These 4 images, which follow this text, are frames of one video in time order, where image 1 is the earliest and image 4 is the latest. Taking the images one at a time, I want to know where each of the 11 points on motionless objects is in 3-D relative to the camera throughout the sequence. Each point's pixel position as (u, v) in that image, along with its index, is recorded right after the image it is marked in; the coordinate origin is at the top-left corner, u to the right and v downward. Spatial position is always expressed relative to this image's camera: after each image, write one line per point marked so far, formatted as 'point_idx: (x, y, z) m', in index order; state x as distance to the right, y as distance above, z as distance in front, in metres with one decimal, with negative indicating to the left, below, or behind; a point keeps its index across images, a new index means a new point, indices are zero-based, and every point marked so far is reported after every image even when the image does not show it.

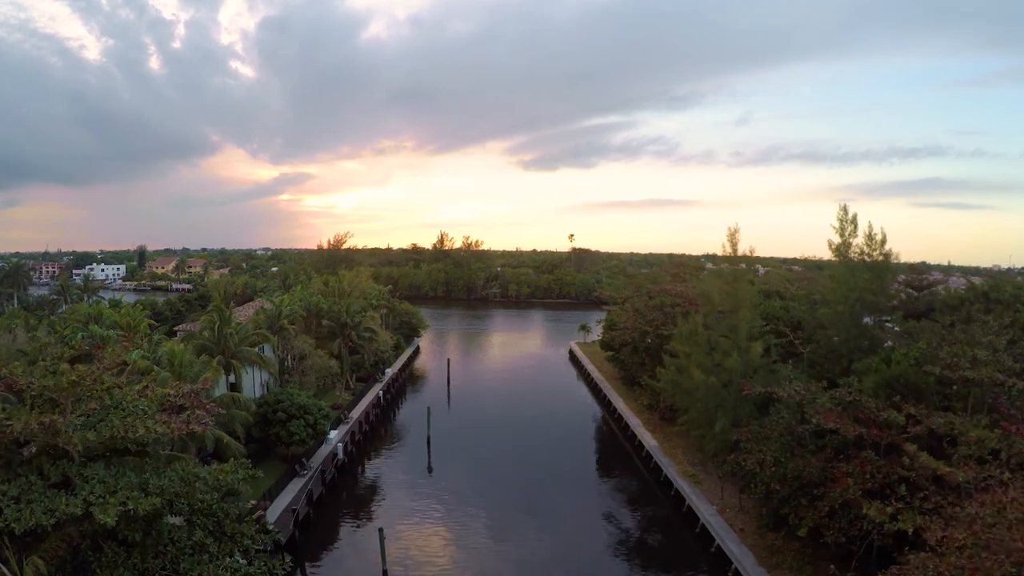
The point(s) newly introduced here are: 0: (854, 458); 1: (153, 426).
0: (+8.1, -4.1, +14.2) m
1: (-6.7, -2.7, +11.1) m
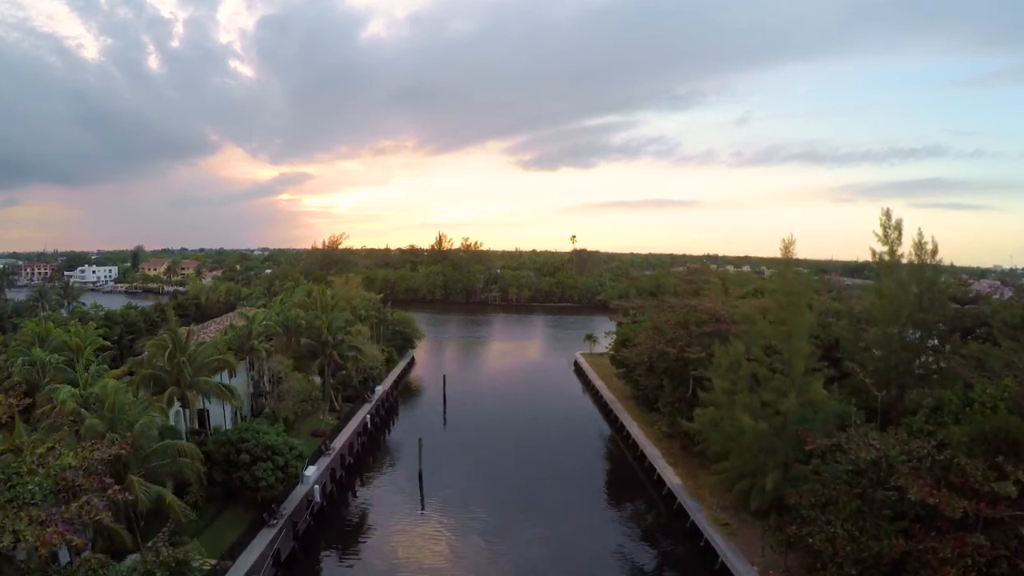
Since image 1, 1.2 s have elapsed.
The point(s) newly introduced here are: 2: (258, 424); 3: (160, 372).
0: (+8.3, -4.7, +11.2) m
1: (-6.6, -3.2, +8.1) m
2: (-8.3, -4.4, +19.5) m
3: (-10.5, -2.5, +17.8) m
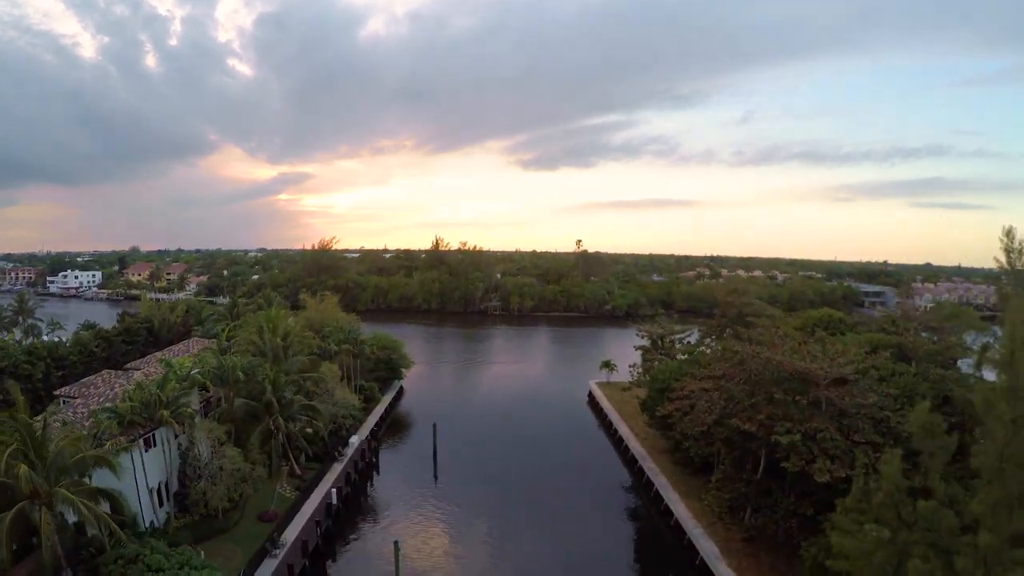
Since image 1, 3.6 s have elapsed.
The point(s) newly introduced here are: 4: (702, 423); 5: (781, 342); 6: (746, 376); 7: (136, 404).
0: (+8.5, -5.9, +5.2) m
1: (-6.3, -4.5, +2.1) m
2: (-8.0, -5.7, +13.5) m
3: (-10.2, -3.8, +11.8) m
4: (+5.8, -4.2, +18.3) m
5: (+8.7, -1.7, +19.3) m
6: (+6.6, -2.6, +16.8) m
7: (-10.2, -3.1, +16.4) m
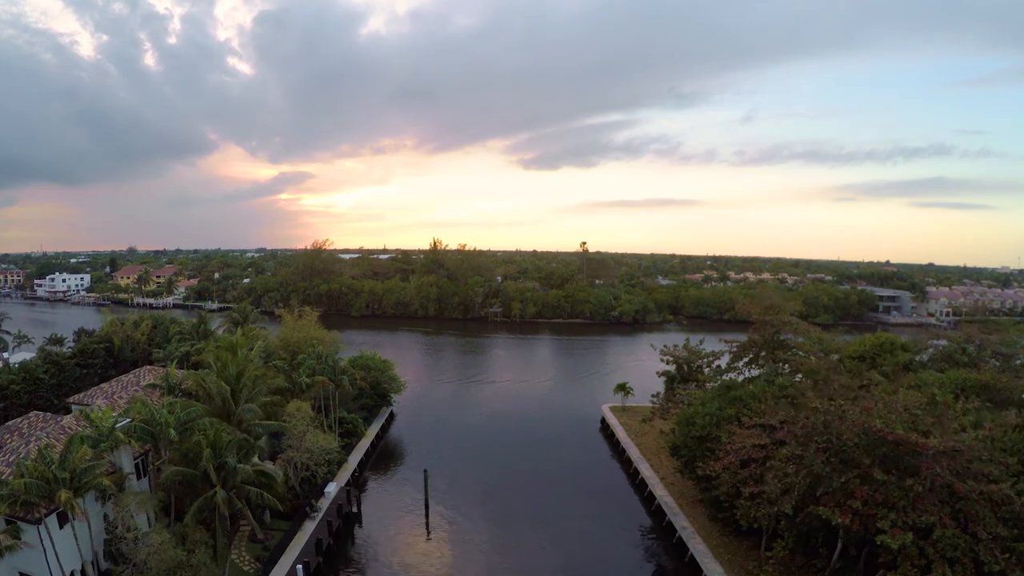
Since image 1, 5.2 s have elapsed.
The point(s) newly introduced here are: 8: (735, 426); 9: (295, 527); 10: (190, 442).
0: (+8.7, -6.8, +1.2) m
1: (-6.1, -5.4, -1.9) m
2: (-7.8, -6.6, +9.5) m
3: (-10.0, -4.6, +7.8) m
4: (+6.0, -5.0, +14.3) m
5: (+8.9, -2.5, +15.3) m
6: (+6.8, -3.4, +12.8) m
7: (-10.0, -4.0, +12.4) m
8: (+6.5, -3.9, +18.0) m
9: (-7.2, -8.0, +19.7) m
10: (-8.1, -3.8, +15.0) m
